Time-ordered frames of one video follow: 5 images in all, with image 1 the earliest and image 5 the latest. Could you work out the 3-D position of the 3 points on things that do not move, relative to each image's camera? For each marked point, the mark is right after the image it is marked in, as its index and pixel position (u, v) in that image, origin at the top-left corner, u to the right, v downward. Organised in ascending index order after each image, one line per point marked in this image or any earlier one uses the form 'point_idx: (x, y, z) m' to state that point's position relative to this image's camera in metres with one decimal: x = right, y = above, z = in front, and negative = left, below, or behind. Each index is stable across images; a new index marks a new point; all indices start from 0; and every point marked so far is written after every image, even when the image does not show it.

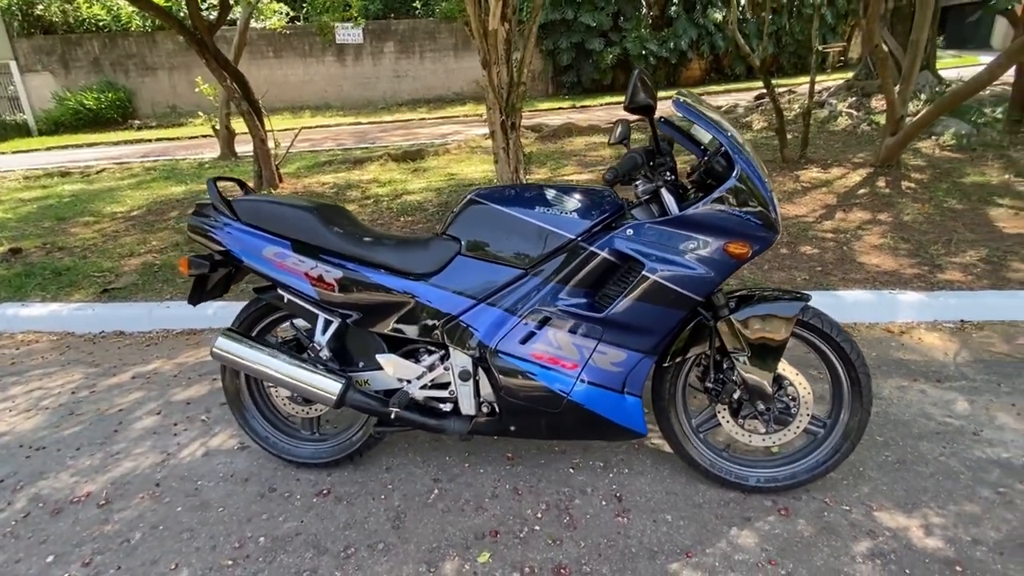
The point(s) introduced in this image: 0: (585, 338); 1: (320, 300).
0: (+0.3, -0.2, +2.3) m
1: (-0.9, -0.1, +2.5) m
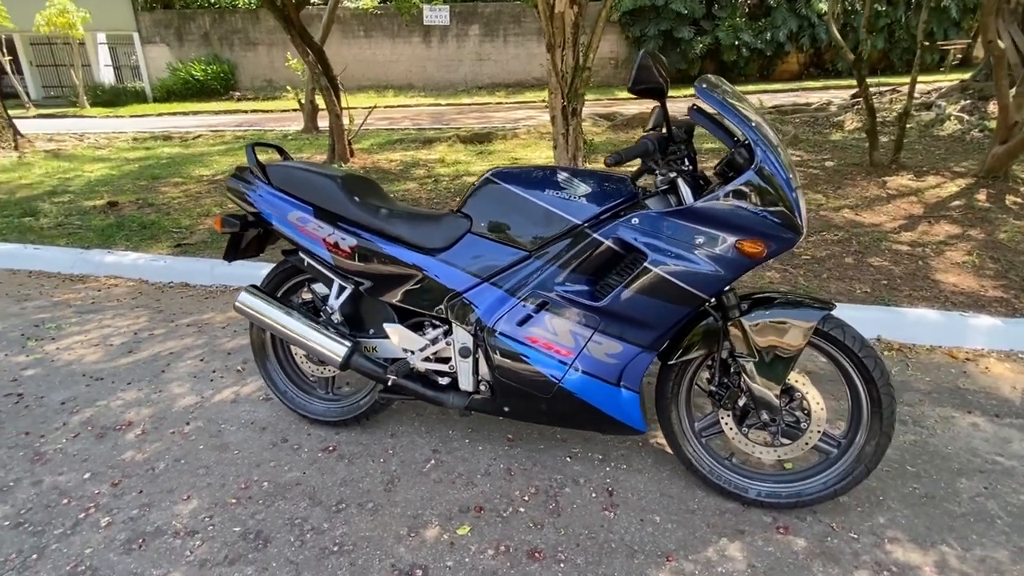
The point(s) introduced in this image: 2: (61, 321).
0: (+0.3, -0.2, +2.3) m
1: (-0.8, +0.1, +2.6) m
2: (-3.6, -0.3, +4.3) m
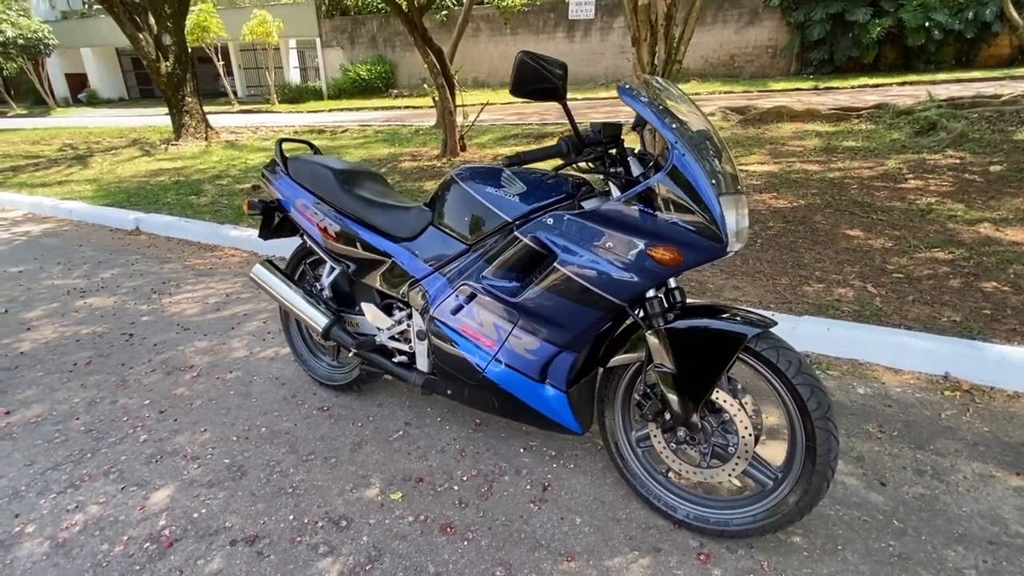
0: (0.0, -0.1, +2.4) m
1: (-1.0, +0.2, +2.9) m
2: (-3.3, +0.1, +5.3) m
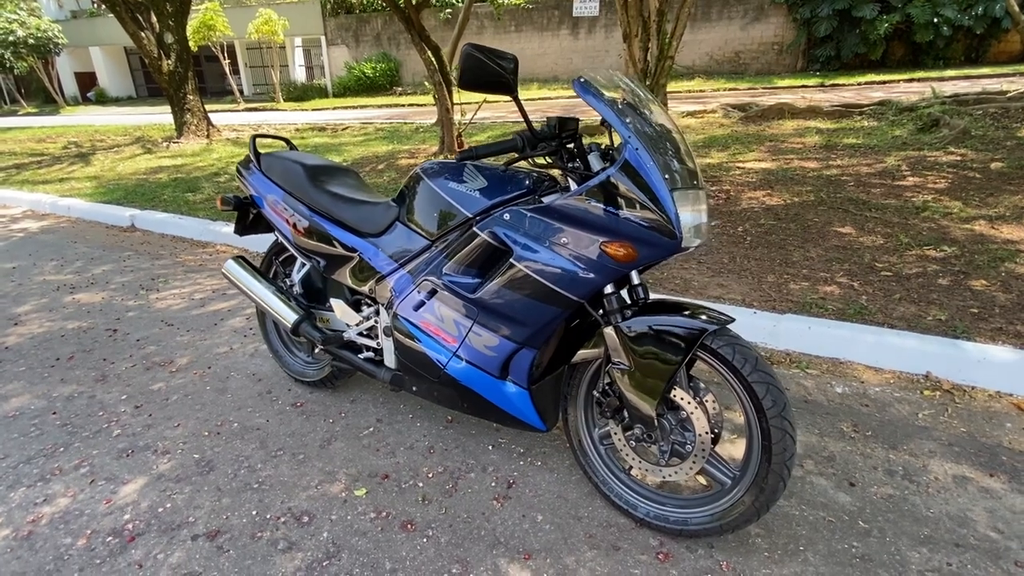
0: (-0.2, -0.1, +2.3) m
1: (-1.2, +0.2, +2.9) m
2: (-3.4, +0.1, +5.3) m
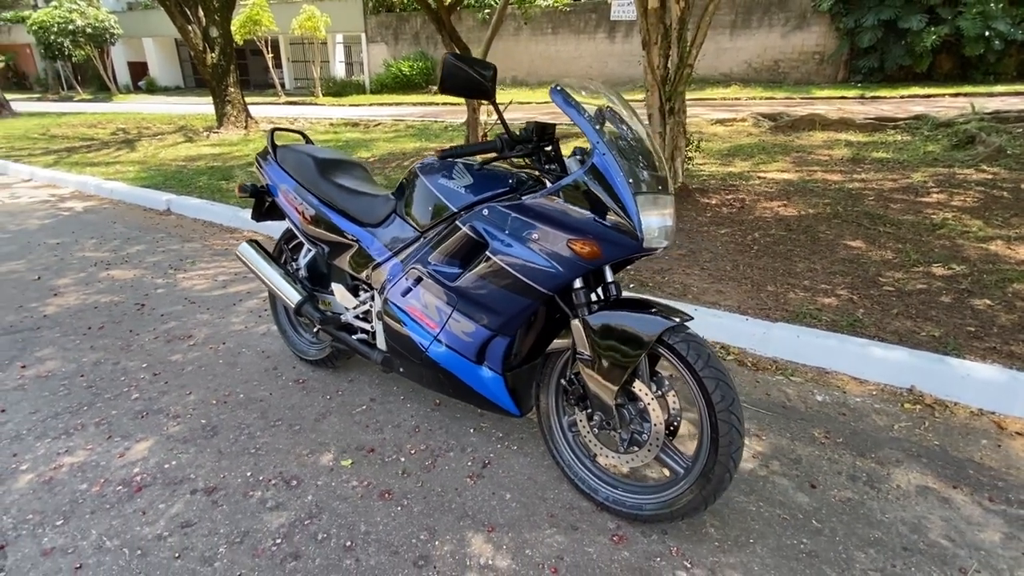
0: (-0.3, -0.1, +2.5) m
1: (-1.2, +0.3, +3.2) m
2: (-3.3, +0.3, +5.7) m
